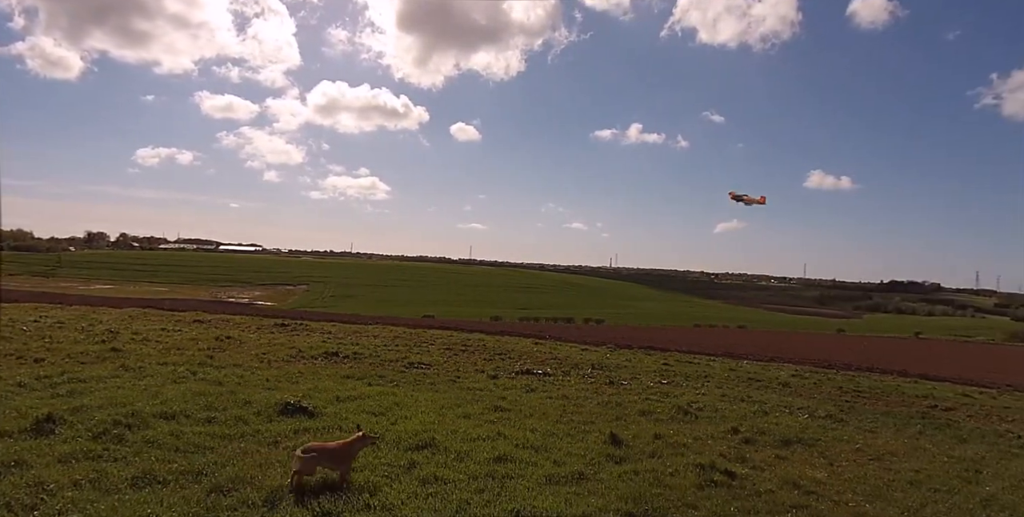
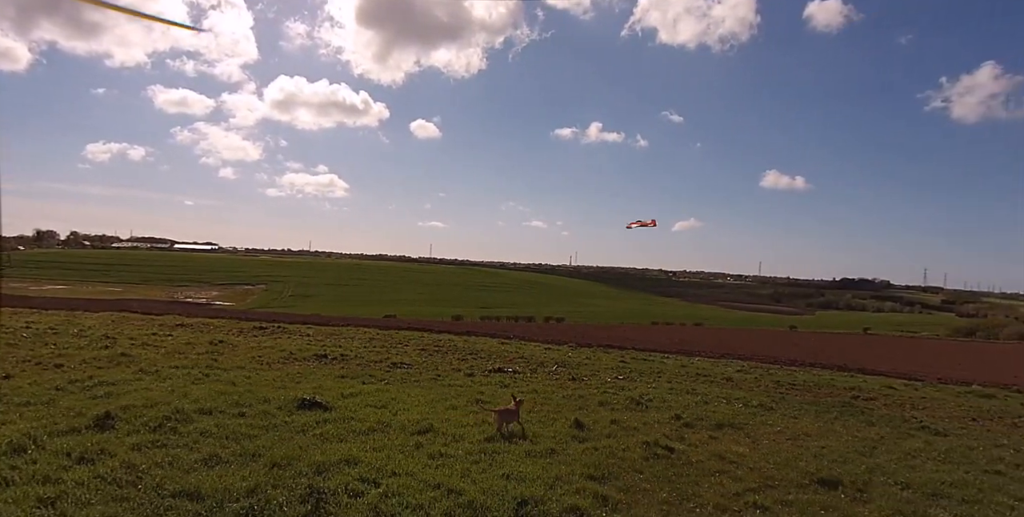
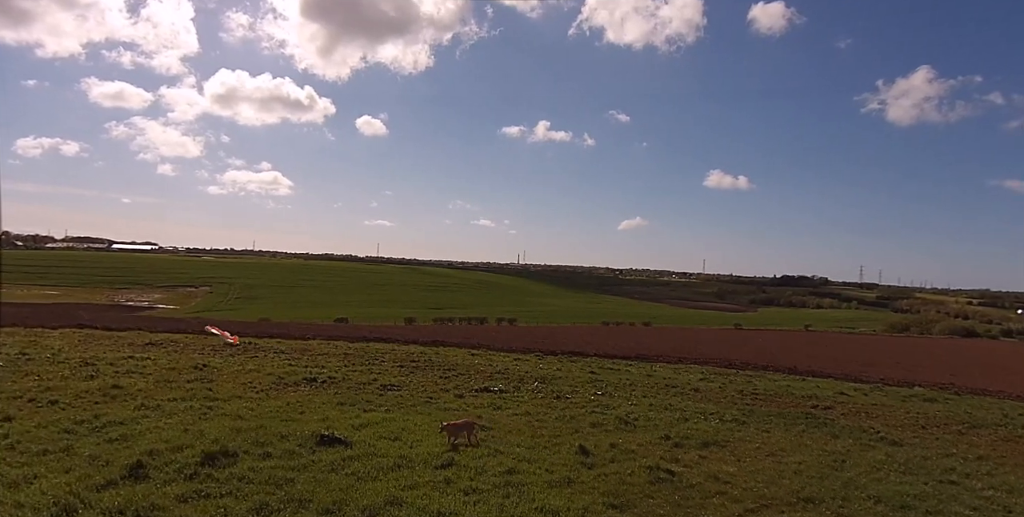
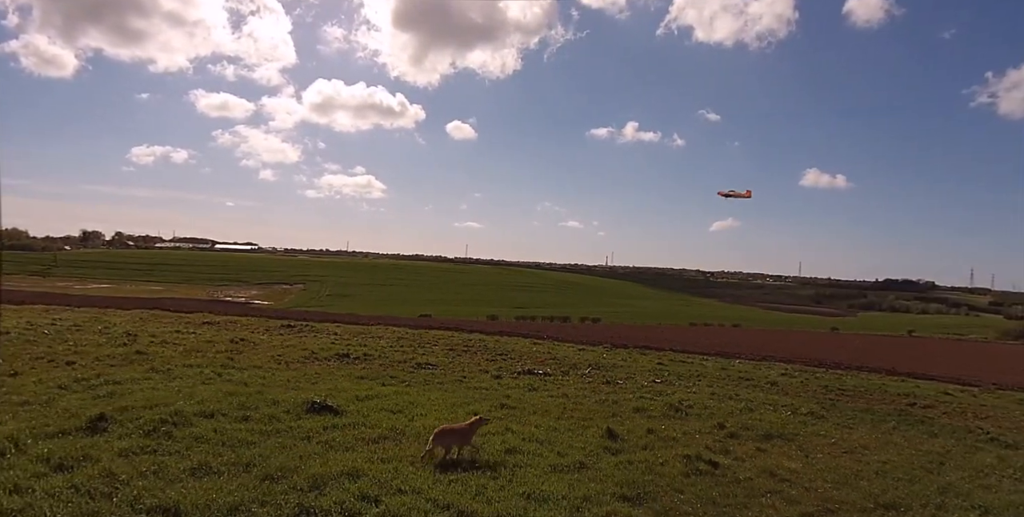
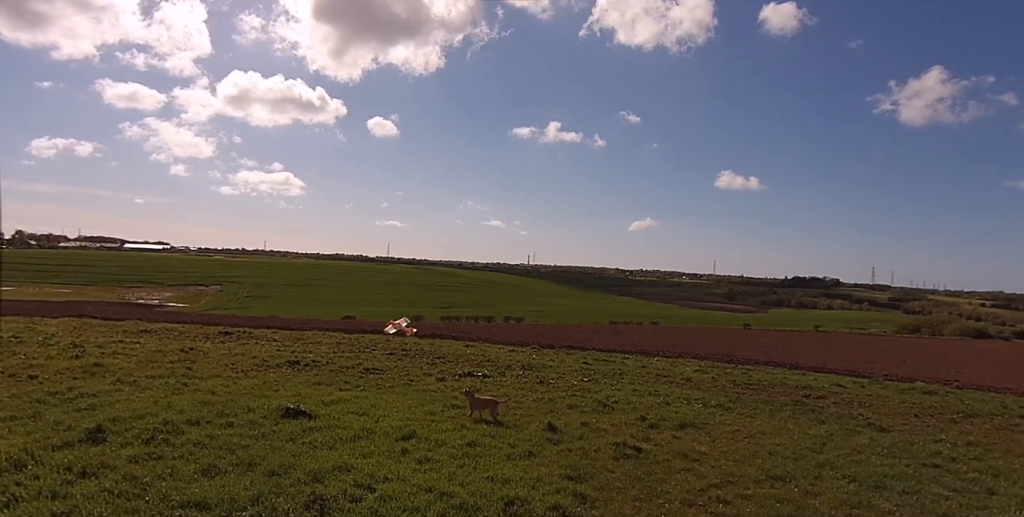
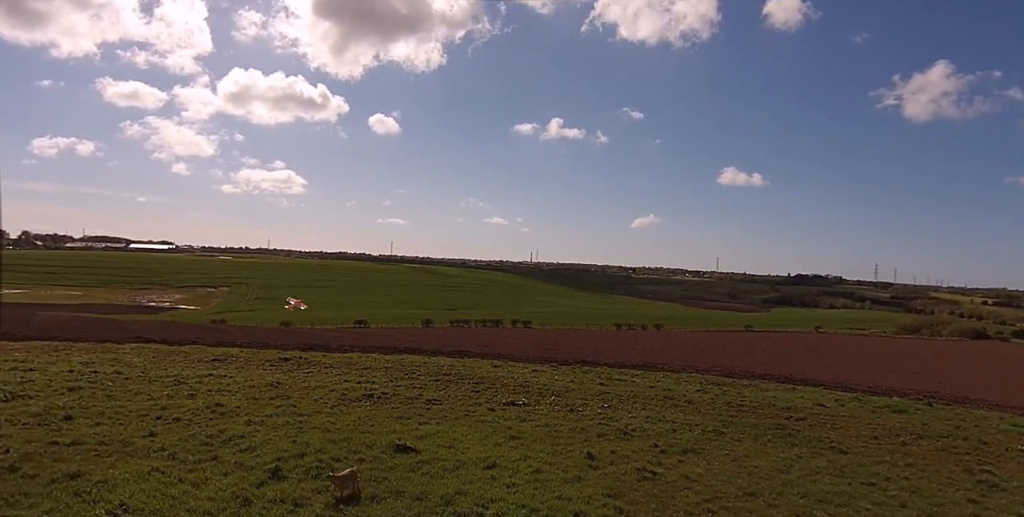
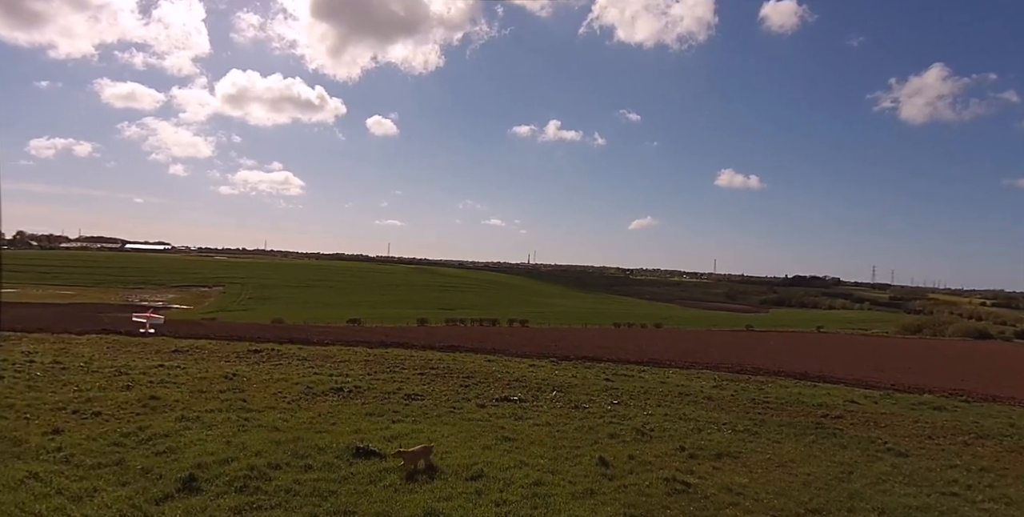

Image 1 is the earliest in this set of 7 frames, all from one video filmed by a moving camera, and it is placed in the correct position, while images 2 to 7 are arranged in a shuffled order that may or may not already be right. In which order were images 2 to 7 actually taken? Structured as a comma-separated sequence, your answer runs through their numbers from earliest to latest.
4, 2, 5, 3, 7, 6
